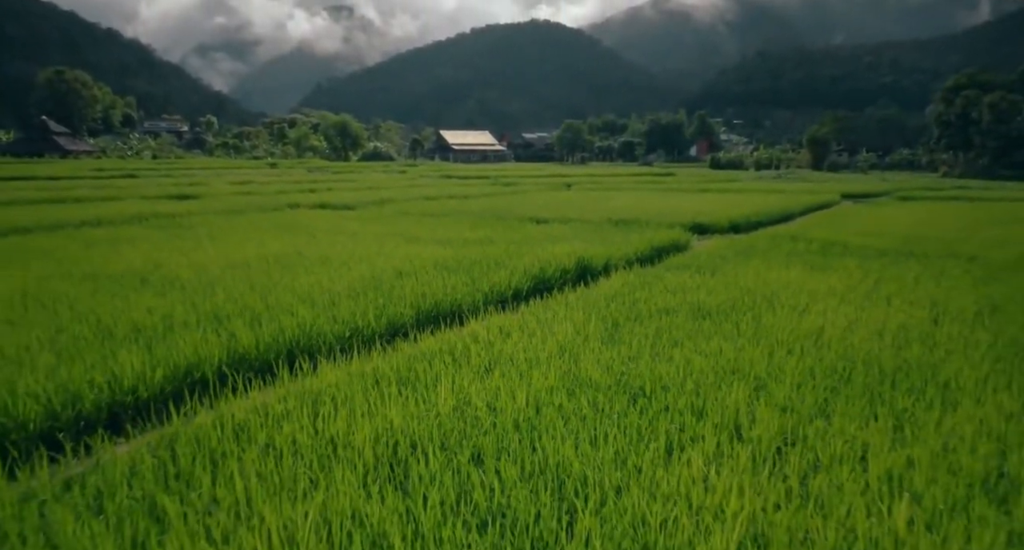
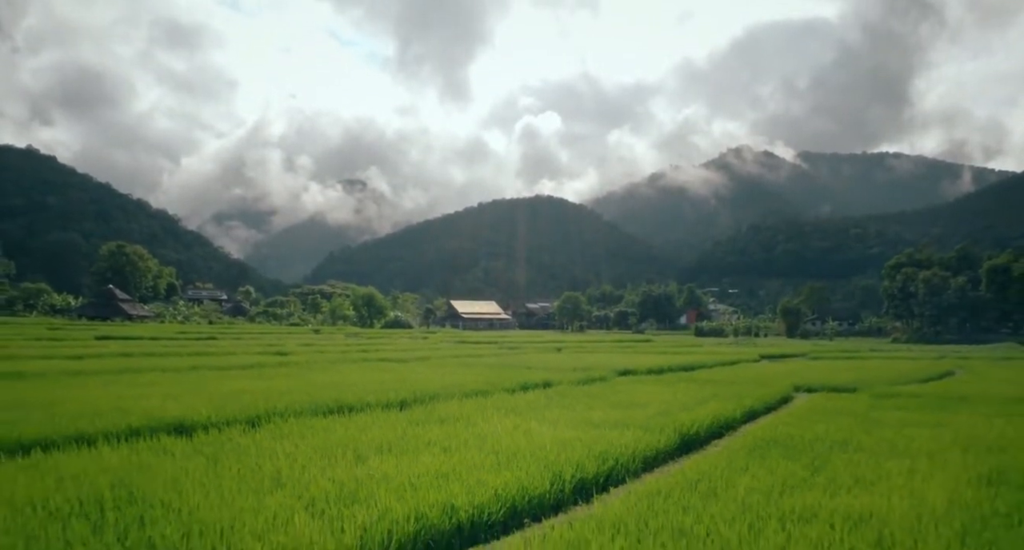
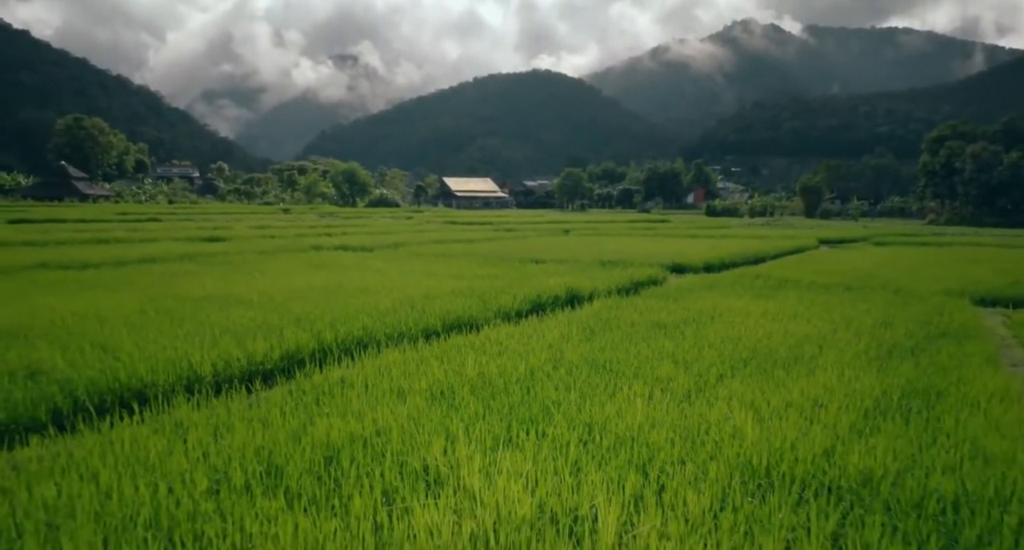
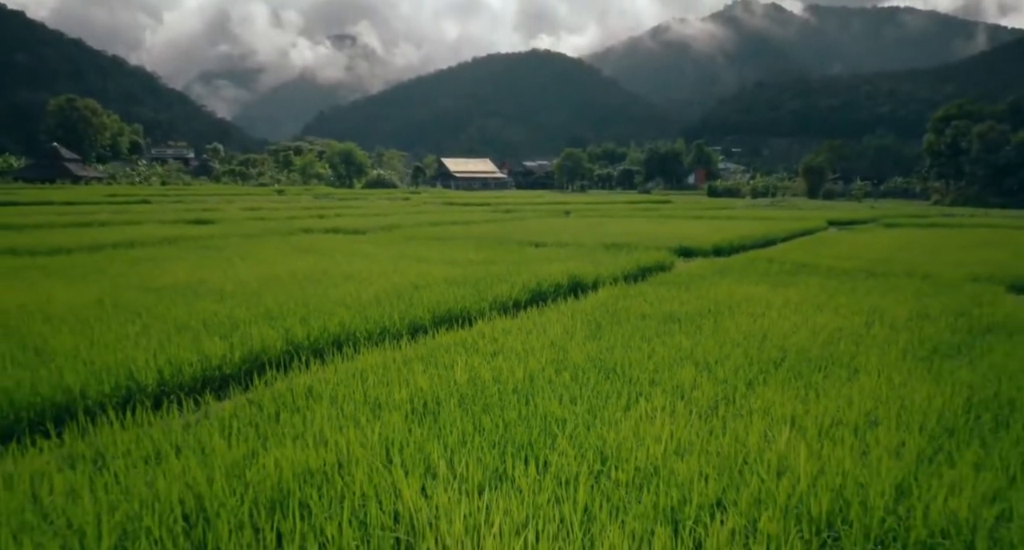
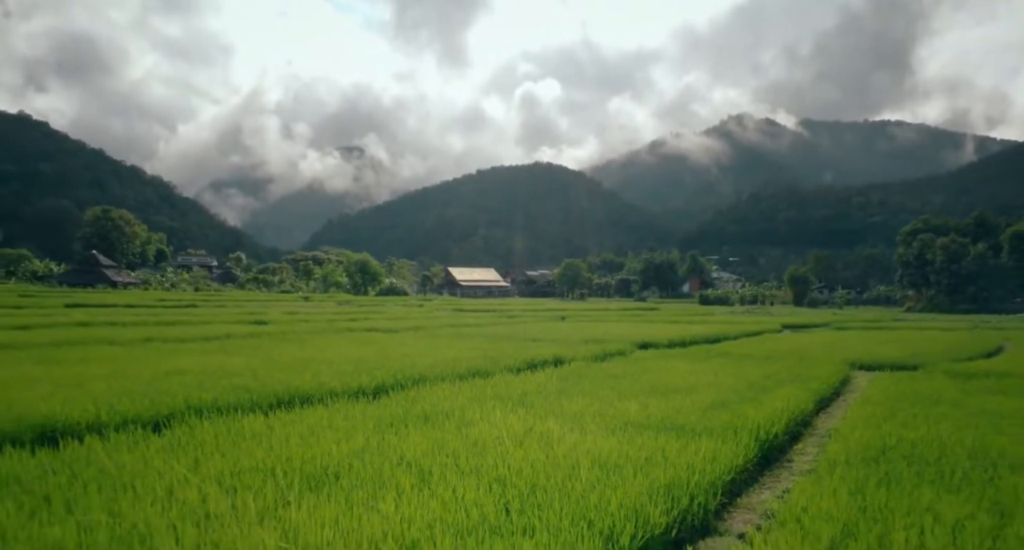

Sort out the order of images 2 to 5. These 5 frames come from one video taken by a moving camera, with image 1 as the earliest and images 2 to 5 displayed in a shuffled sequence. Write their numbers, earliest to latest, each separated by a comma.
4, 3, 5, 2
